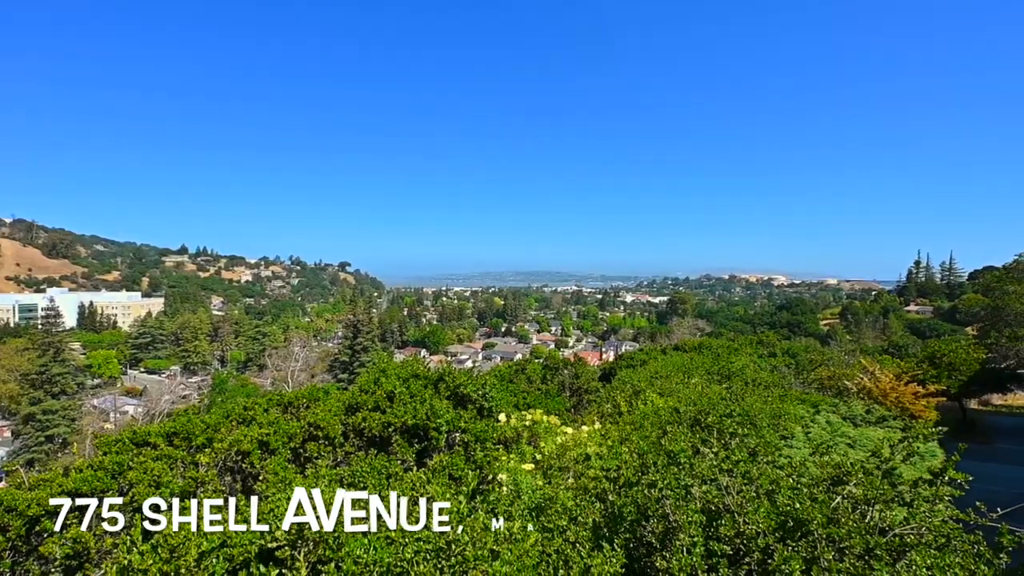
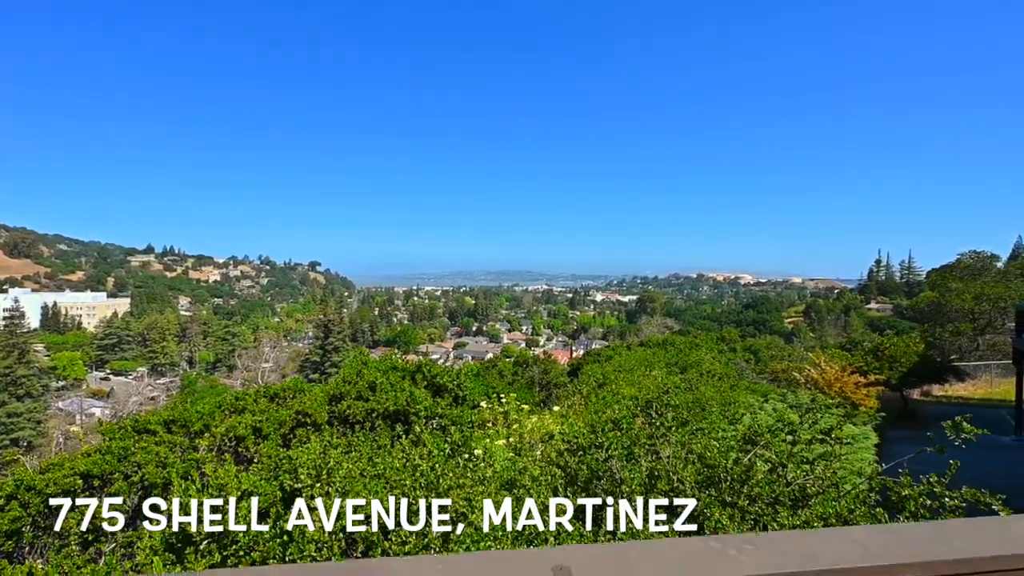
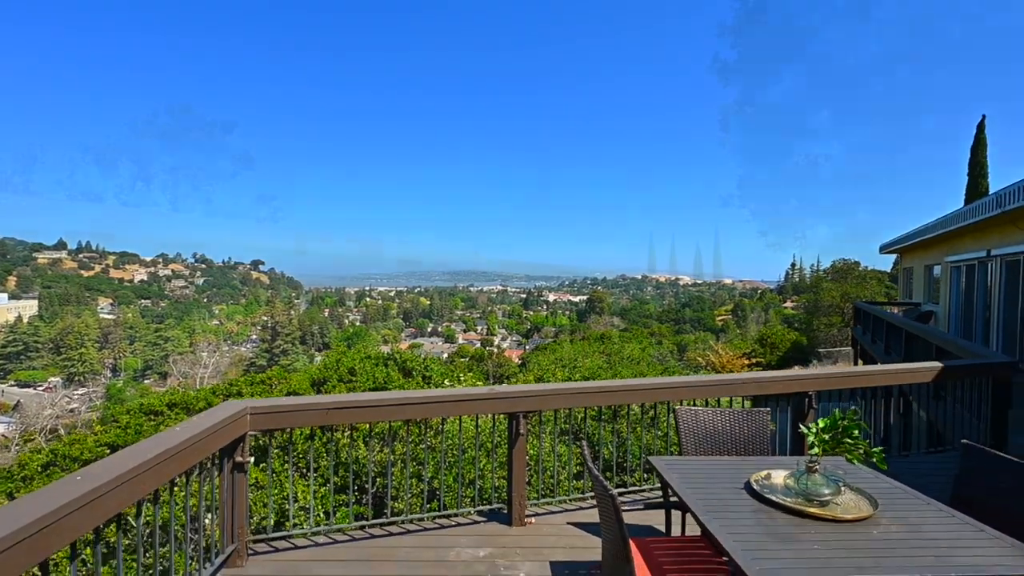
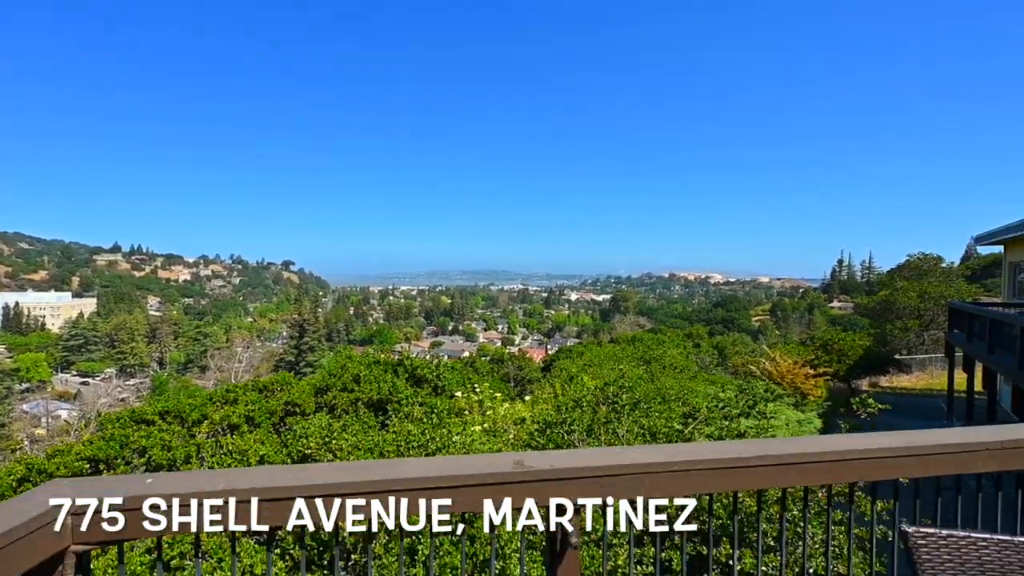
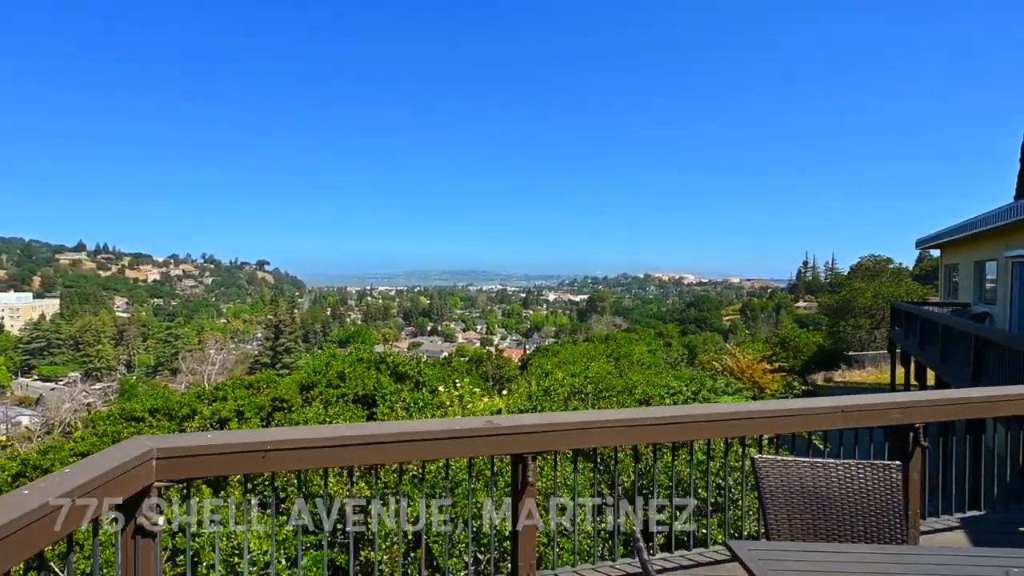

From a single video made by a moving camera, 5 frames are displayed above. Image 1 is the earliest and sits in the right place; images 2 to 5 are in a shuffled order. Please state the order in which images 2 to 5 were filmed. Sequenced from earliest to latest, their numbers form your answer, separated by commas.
2, 4, 5, 3
